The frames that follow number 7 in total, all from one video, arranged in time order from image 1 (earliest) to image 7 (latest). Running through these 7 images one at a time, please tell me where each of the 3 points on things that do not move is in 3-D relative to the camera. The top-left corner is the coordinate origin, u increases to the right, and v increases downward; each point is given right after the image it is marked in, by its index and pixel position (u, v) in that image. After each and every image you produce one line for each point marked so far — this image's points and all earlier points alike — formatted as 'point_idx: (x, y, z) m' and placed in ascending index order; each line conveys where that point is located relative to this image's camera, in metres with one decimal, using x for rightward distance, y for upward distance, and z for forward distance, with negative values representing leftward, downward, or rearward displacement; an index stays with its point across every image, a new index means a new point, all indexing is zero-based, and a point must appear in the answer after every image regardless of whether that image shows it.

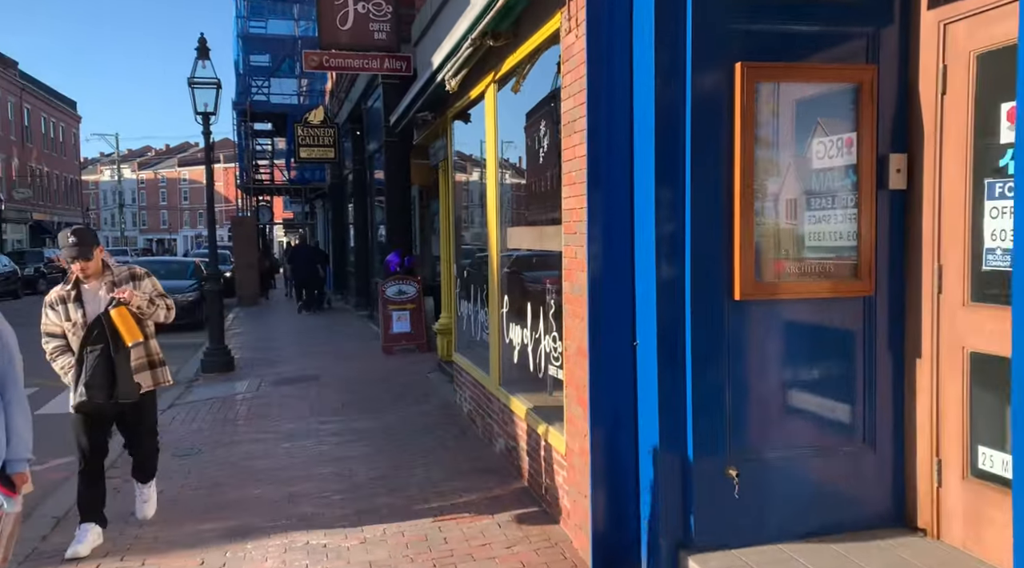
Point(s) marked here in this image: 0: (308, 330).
0: (-3.9, -0.9, +15.8) m
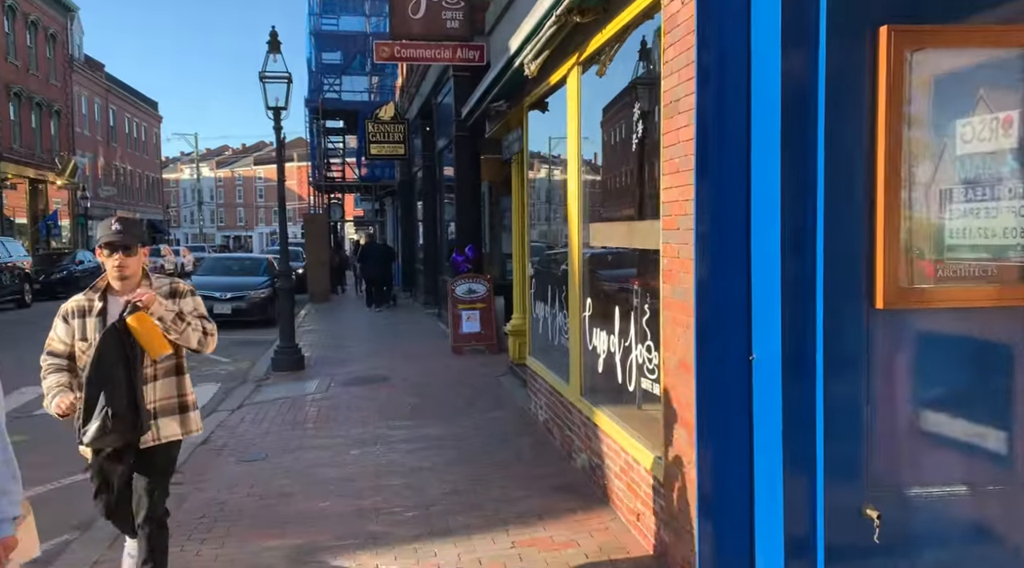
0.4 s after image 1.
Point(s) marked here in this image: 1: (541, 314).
0: (-2.5, -0.8, +15.6) m
1: (+0.2, -0.3, +6.7) m
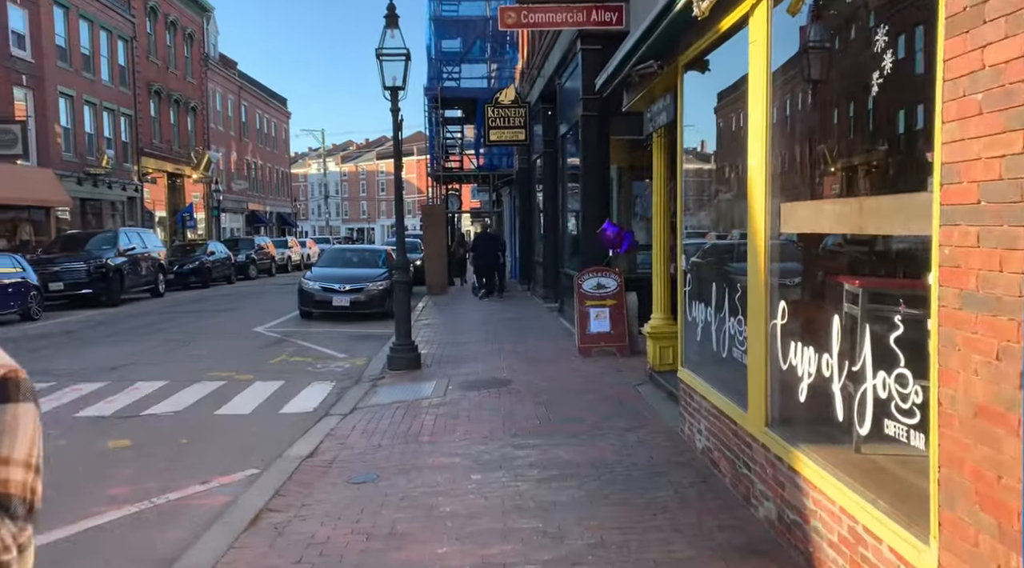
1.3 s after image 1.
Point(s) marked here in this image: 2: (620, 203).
0: (-0.3, -0.7, +14.7) m
1: (+1.3, -0.2, +5.5) m
2: (+1.6, +1.2, +12.4) m
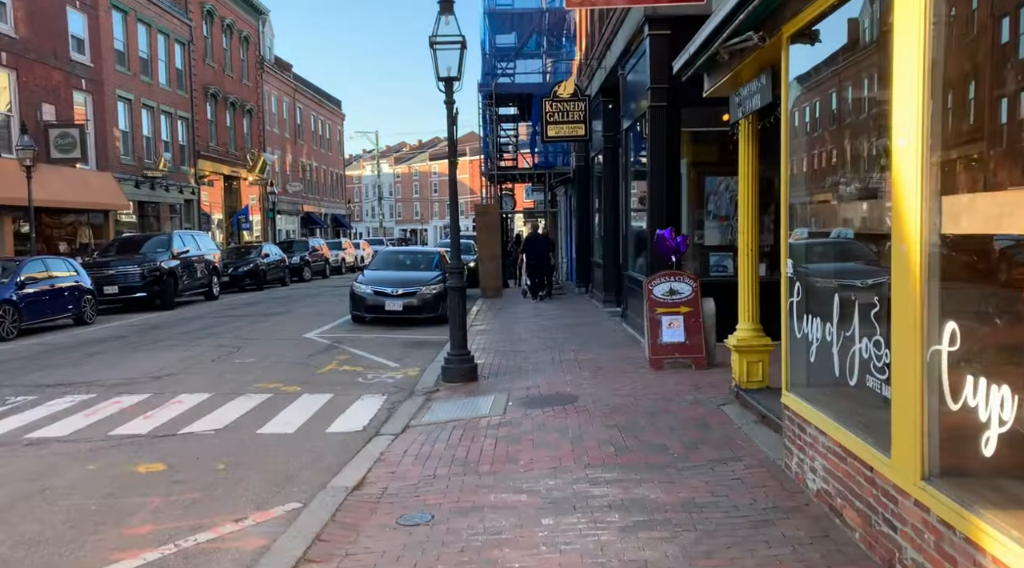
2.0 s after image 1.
0: (+0.8, -0.8, +13.9) m
1: (+1.7, -0.3, +4.7) m
2: (+2.5, +1.1, +11.5) m
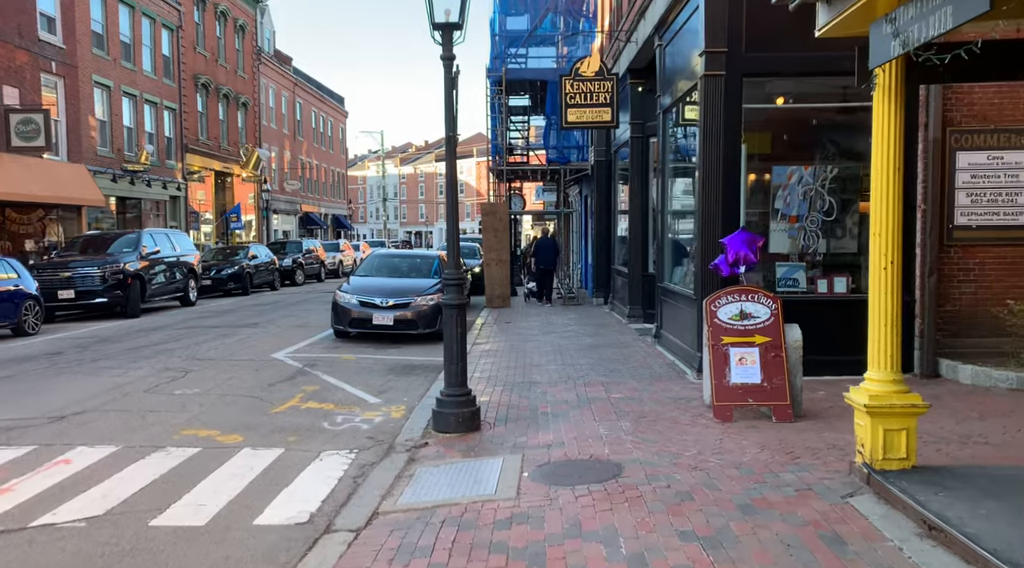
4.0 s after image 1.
0: (+0.9, -0.9, +11.5) m
1: (+1.8, -0.4, +2.3) m
2: (+2.6, +0.9, +9.1) m
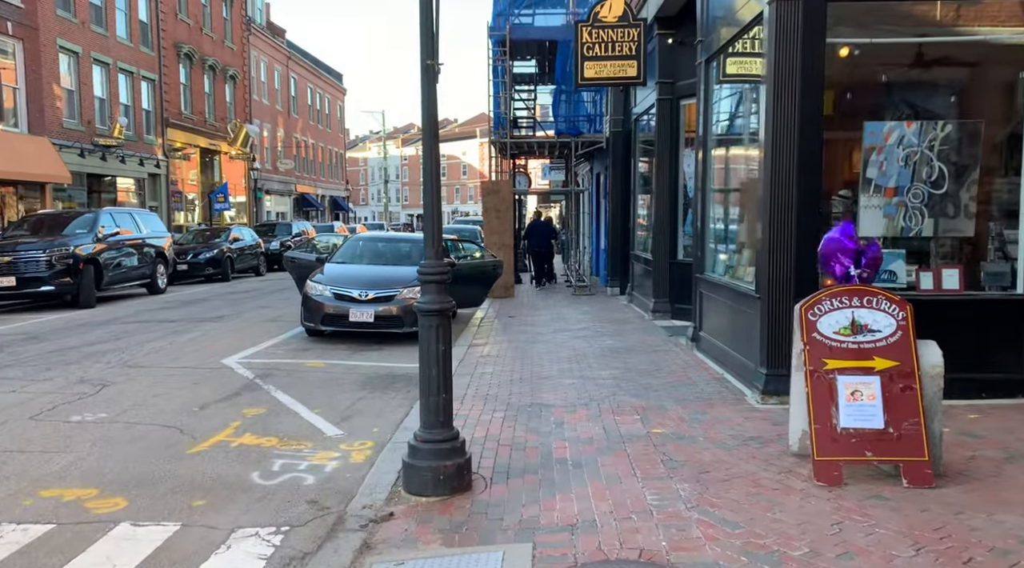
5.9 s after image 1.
0: (+1.0, -0.8, +9.4) m
1: (+1.8, -0.5, +0.1) m
2: (+2.7, +1.0, +6.9) m
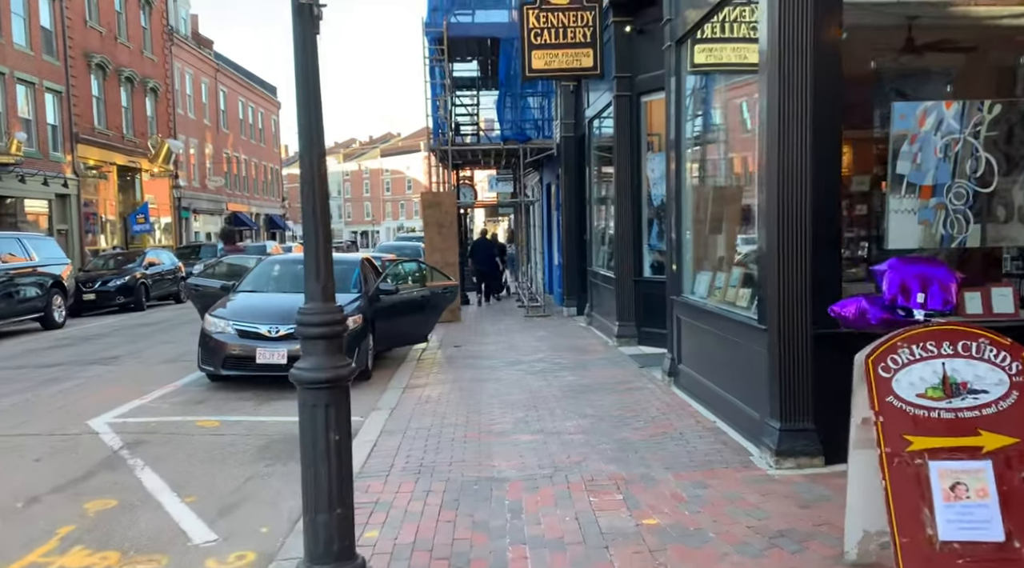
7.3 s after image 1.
0: (+0.4, -1.1, +7.7) m
1: (+1.8, -0.6, -1.5) m
2: (+2.2, +0.8, +5.4) m
